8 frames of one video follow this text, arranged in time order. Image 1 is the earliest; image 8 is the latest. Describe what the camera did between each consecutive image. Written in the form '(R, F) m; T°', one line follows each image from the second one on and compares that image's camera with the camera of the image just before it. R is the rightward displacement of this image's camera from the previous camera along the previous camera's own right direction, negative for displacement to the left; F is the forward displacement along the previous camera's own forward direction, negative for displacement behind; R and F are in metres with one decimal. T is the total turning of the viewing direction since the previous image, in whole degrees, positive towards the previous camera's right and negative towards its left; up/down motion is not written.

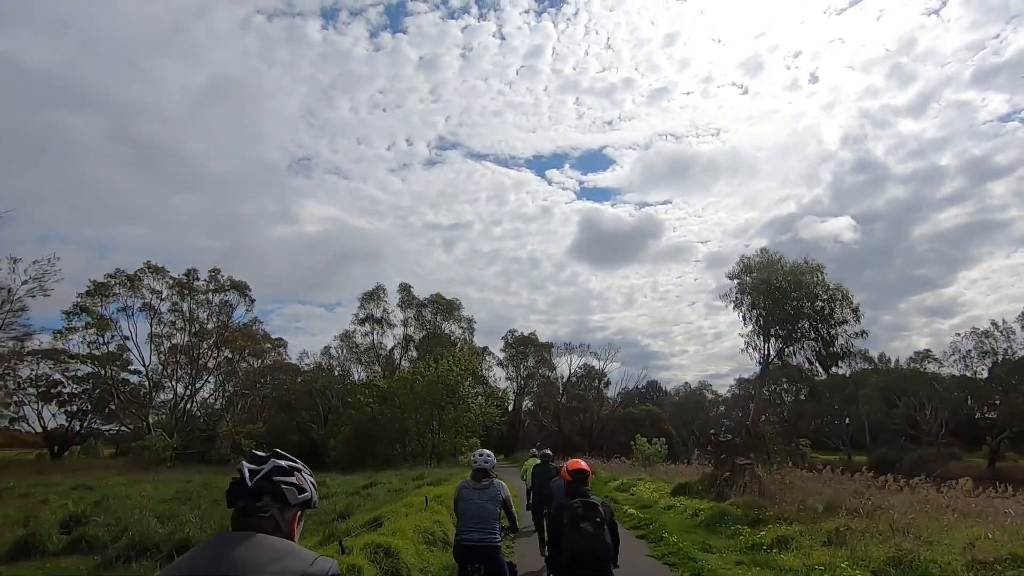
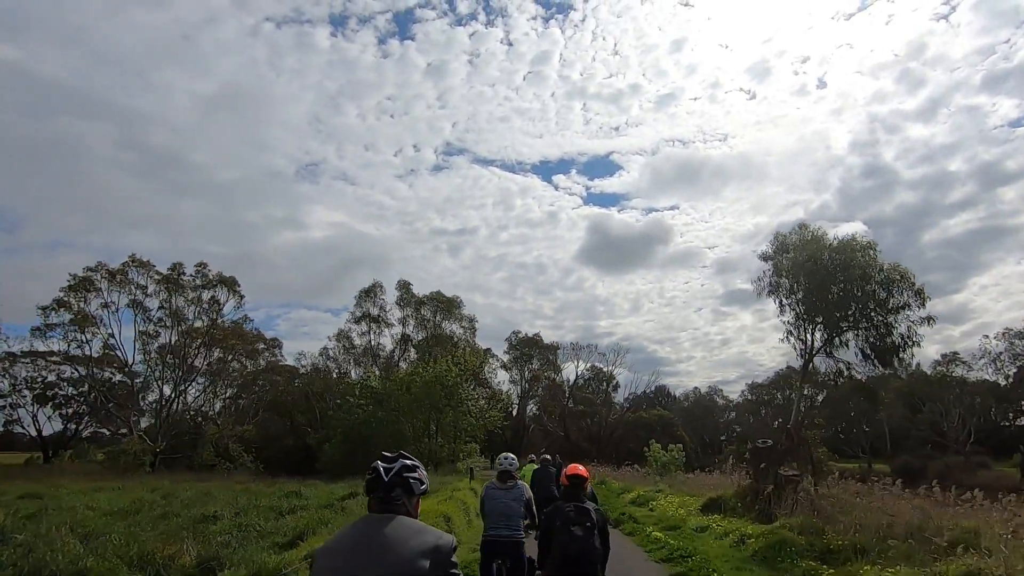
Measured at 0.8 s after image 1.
(+0.3, +3.0) m; -1°
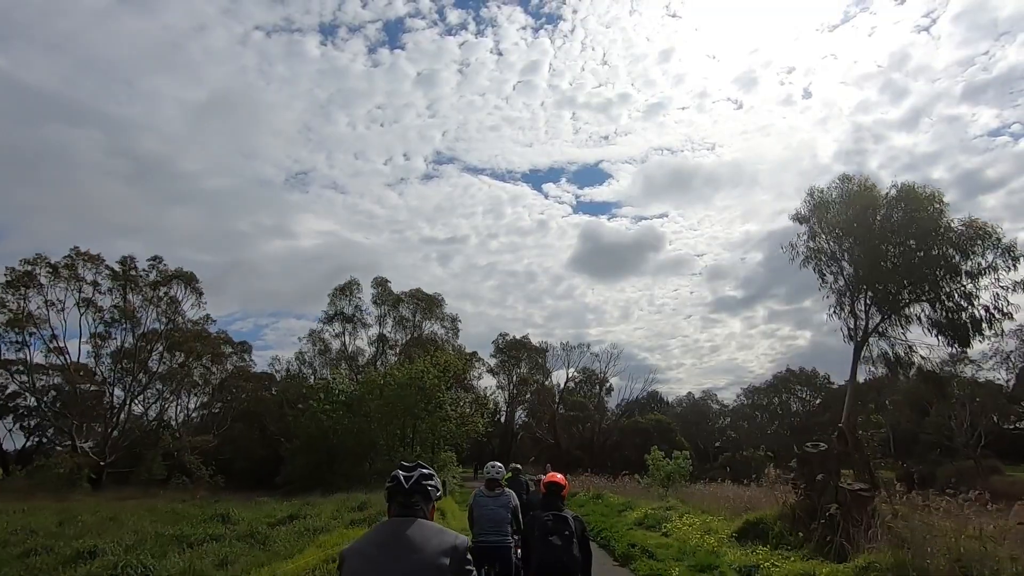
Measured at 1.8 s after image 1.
(+0.5, +4.0) m; +1°
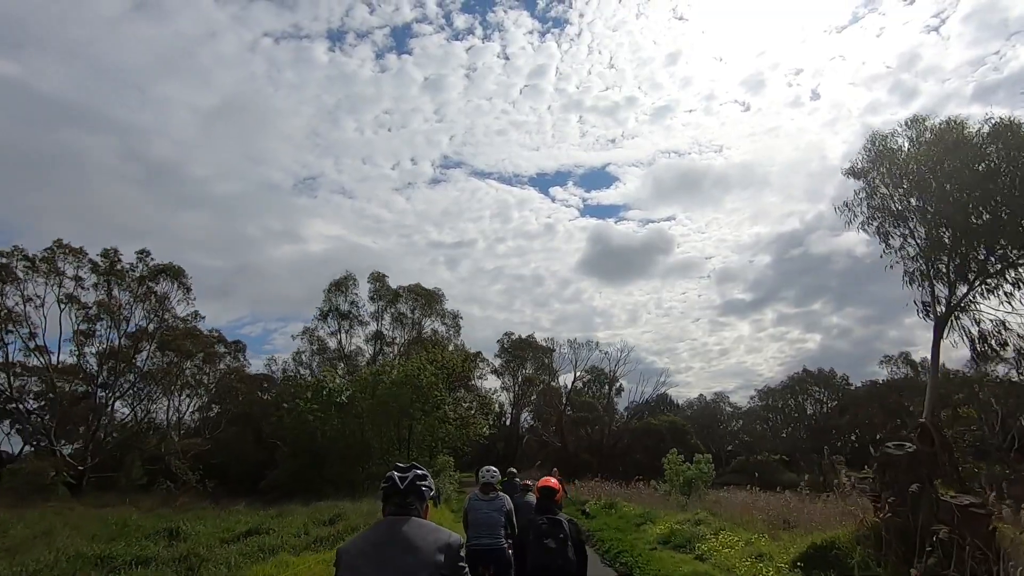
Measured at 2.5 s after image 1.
(+0.3, +2.8) m; -1°
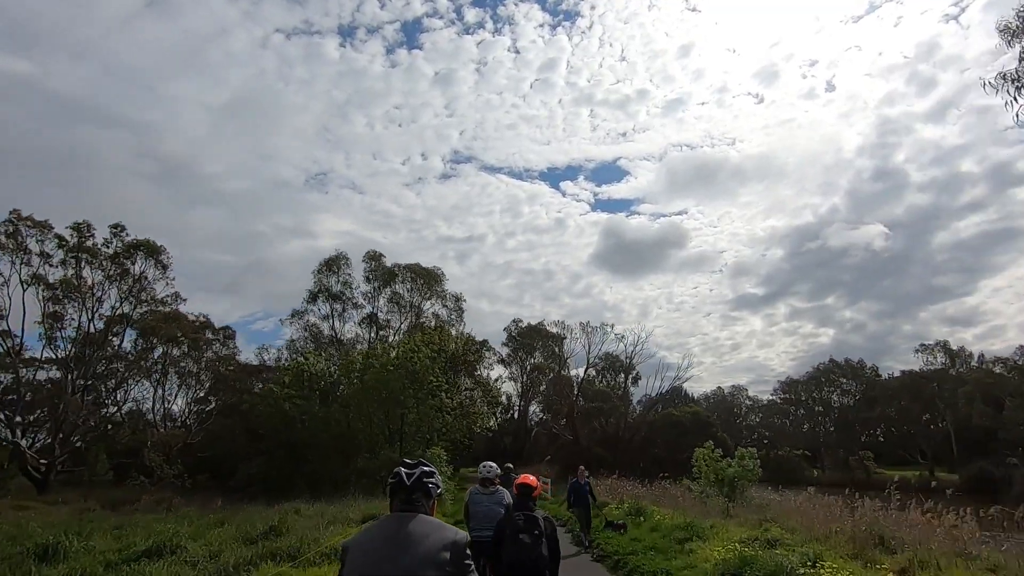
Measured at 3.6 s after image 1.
(+0.3, +4.3) m; -1°
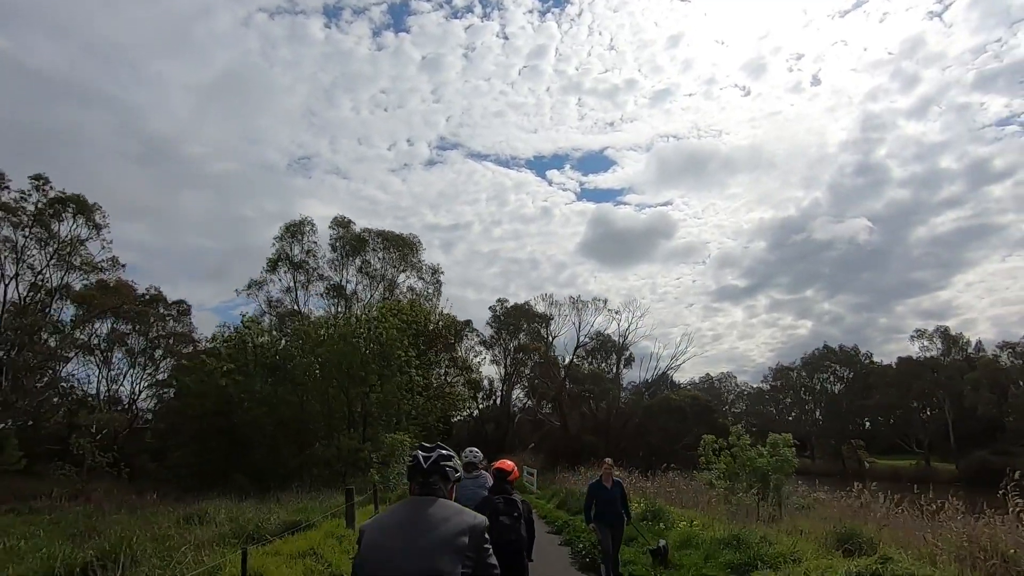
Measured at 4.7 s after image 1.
(+0.2, +4.3) m; +2°
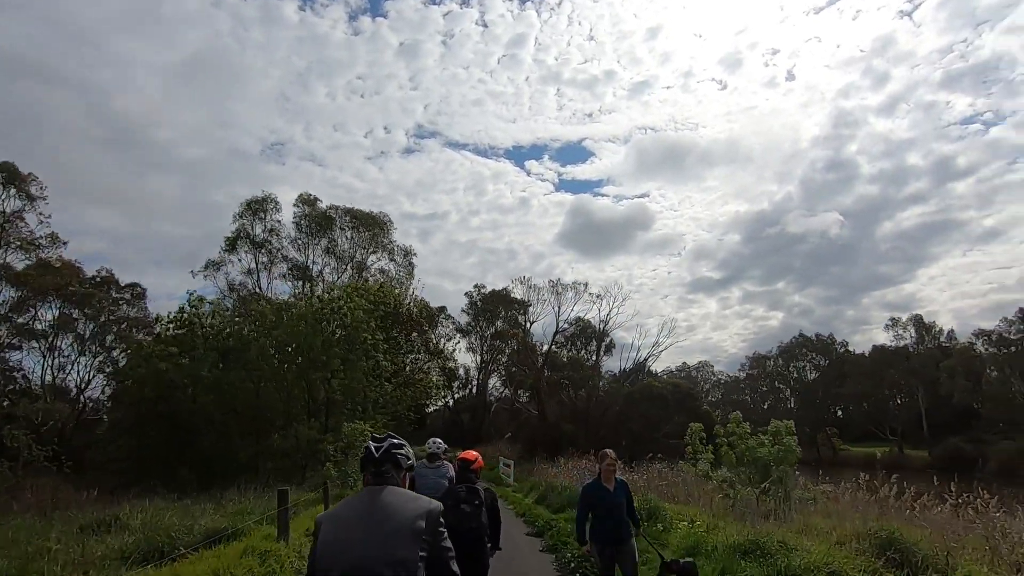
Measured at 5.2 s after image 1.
(+0.1, +2.0) m; +2°
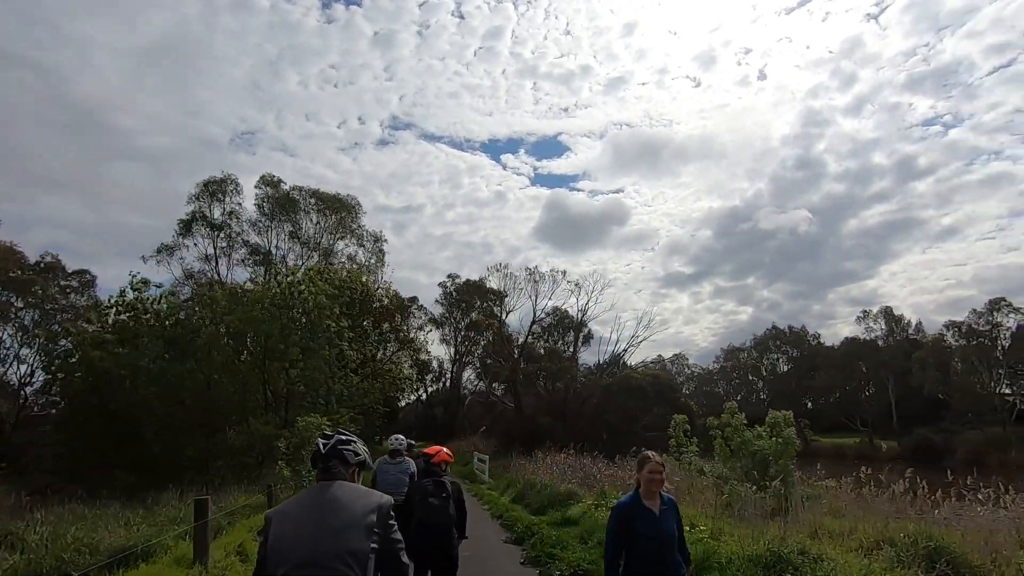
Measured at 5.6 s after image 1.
(0.0, +1.6) m; +3°
